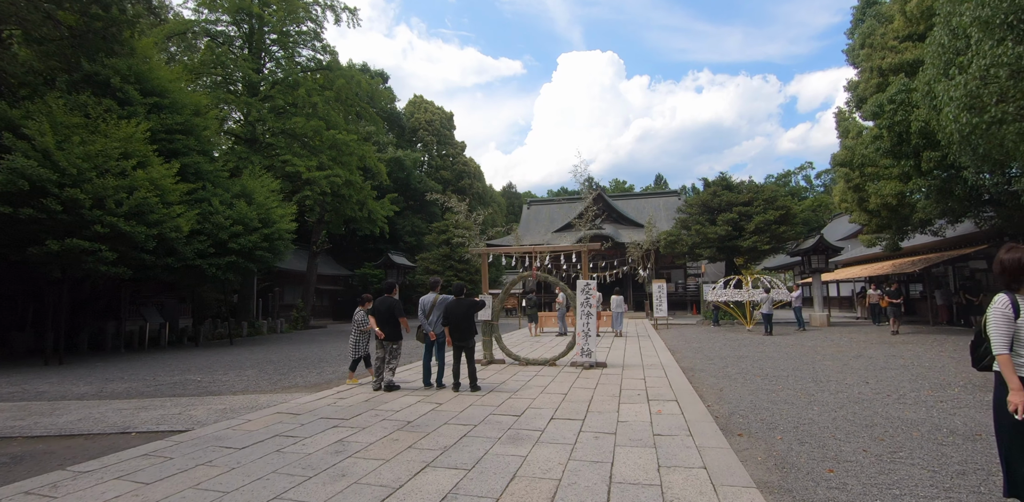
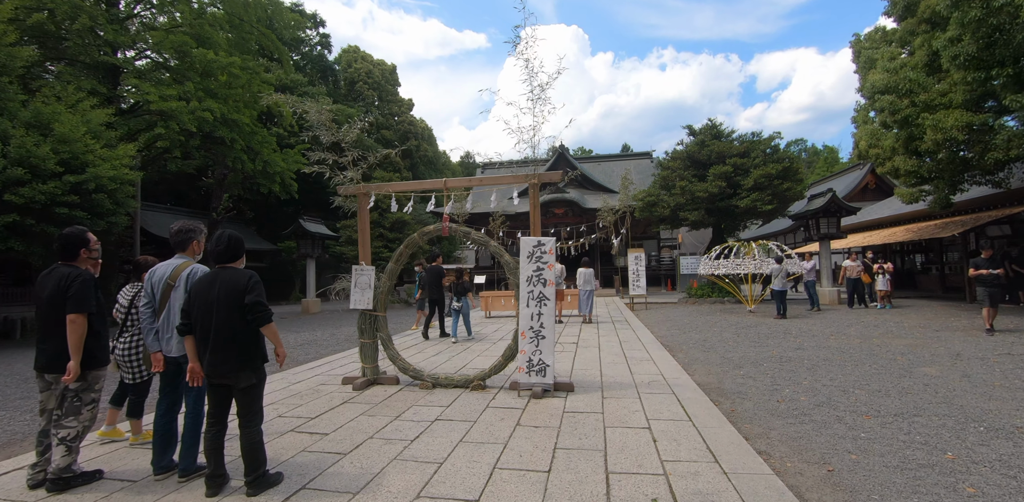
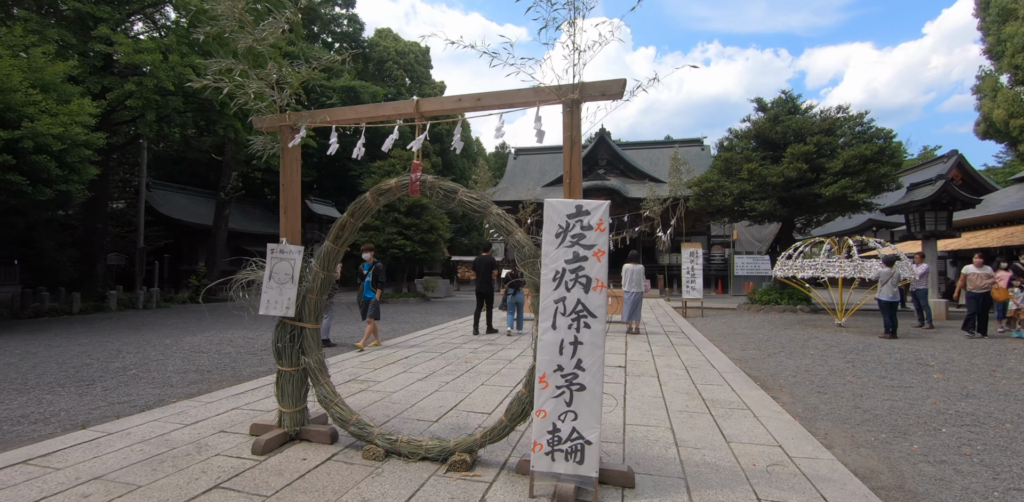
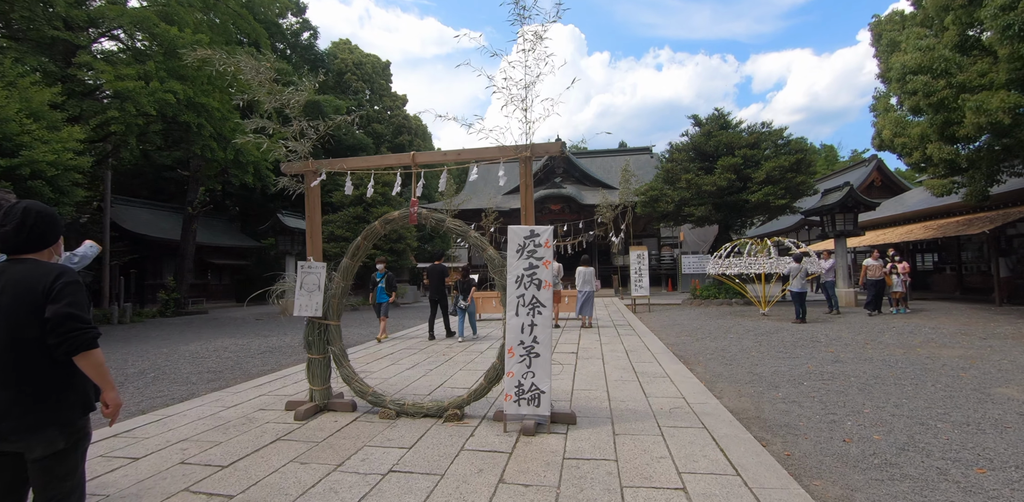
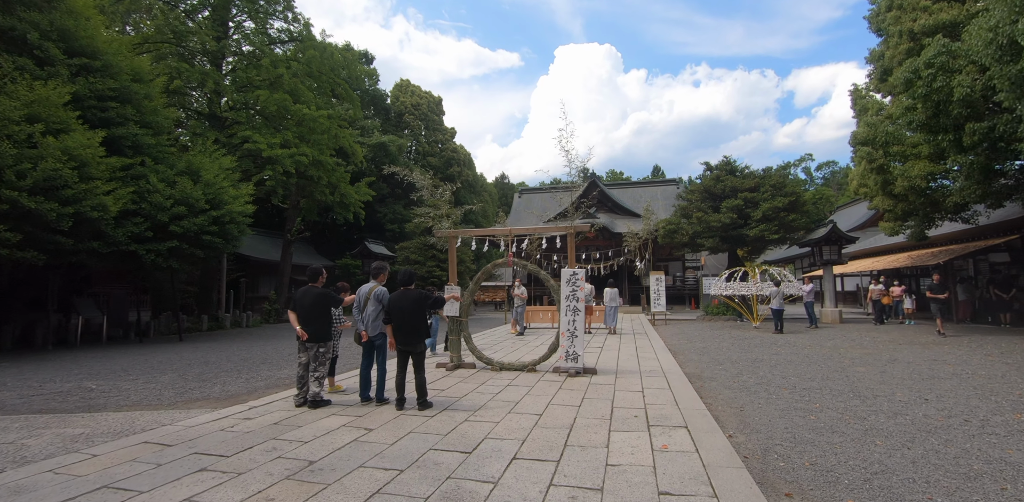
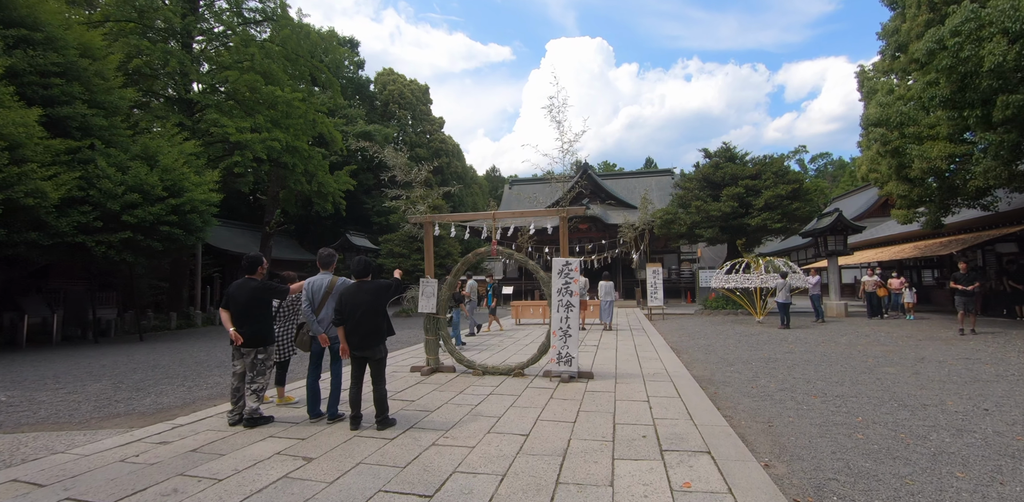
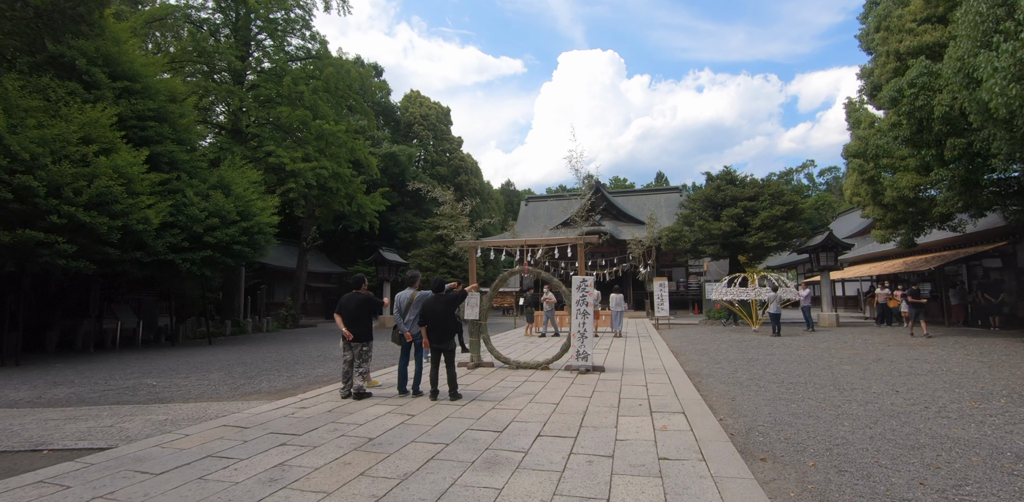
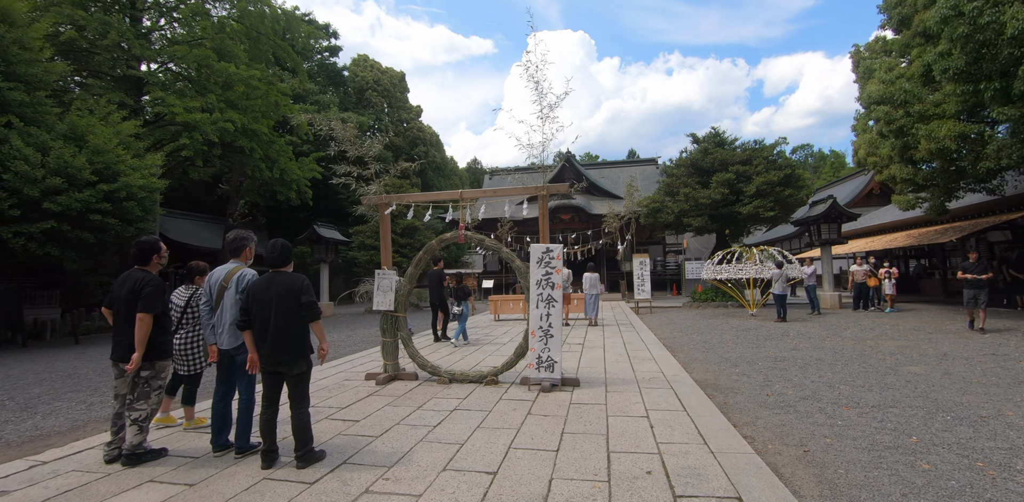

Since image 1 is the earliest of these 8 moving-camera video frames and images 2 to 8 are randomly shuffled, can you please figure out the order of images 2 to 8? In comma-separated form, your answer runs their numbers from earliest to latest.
7, 5, 6, 8, 2, 4, 3
